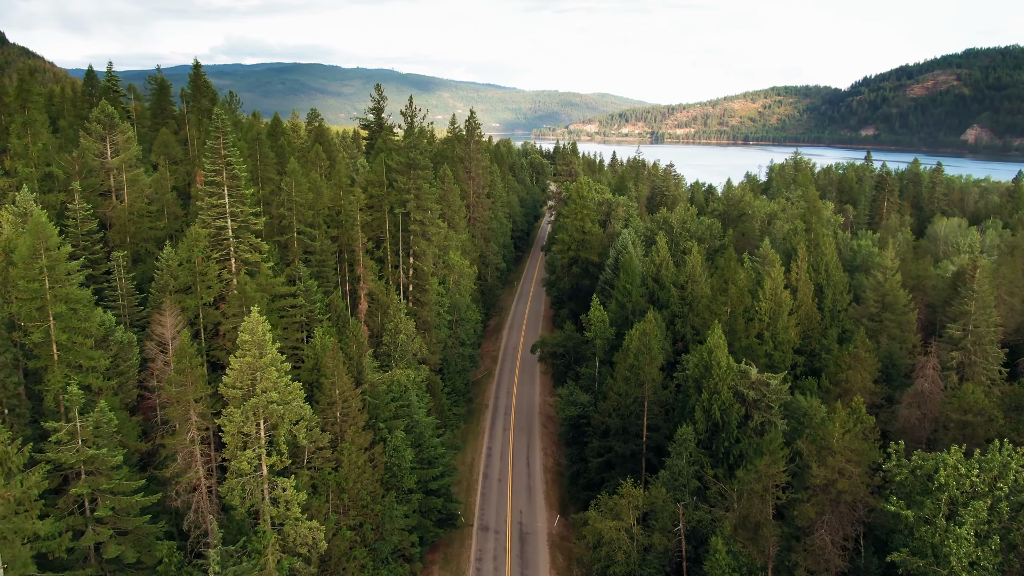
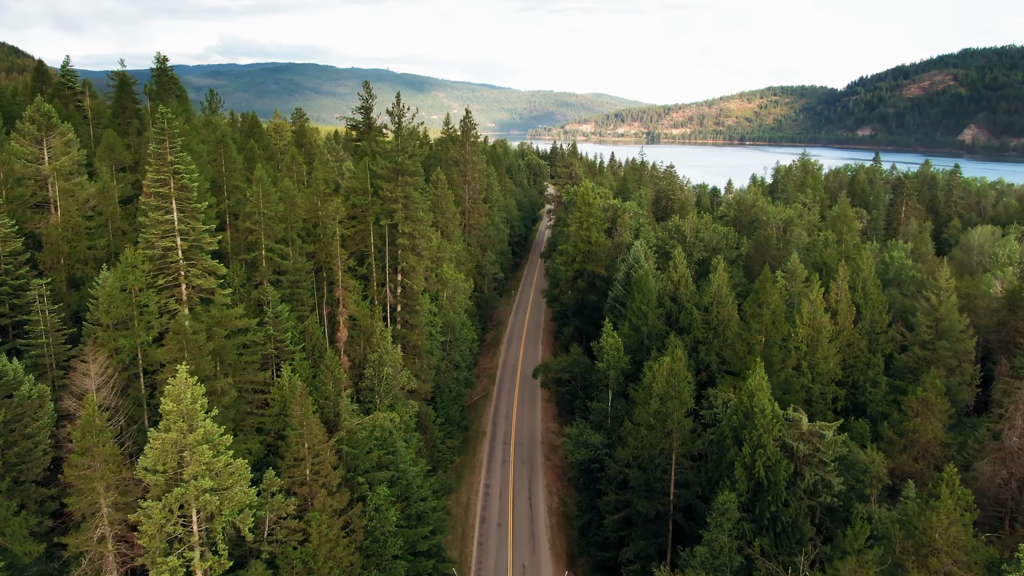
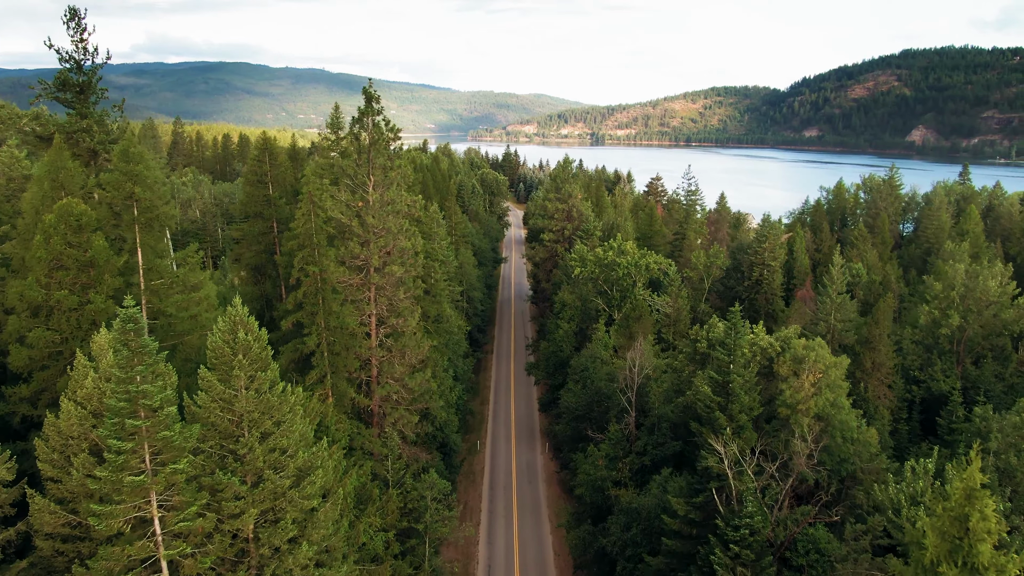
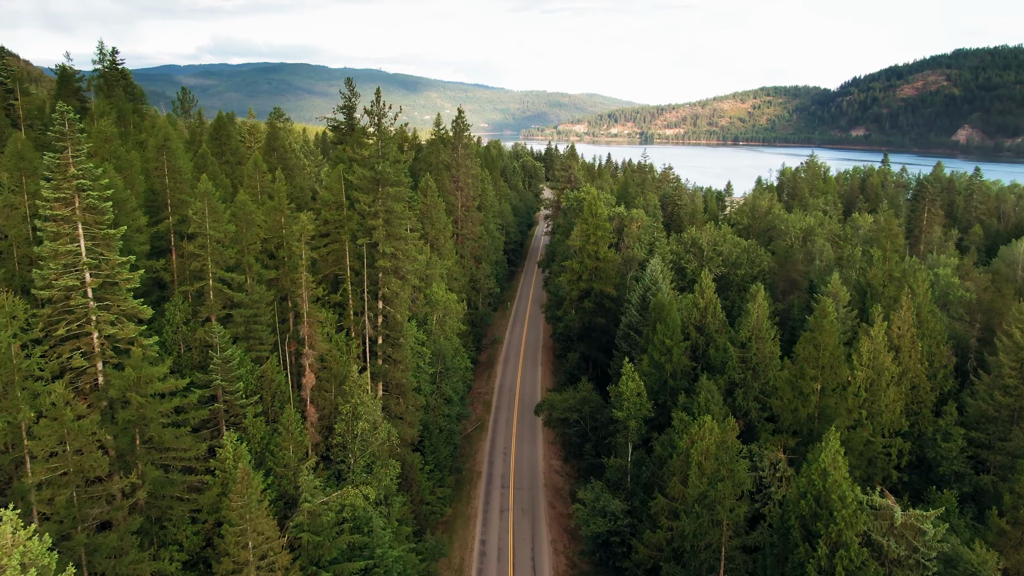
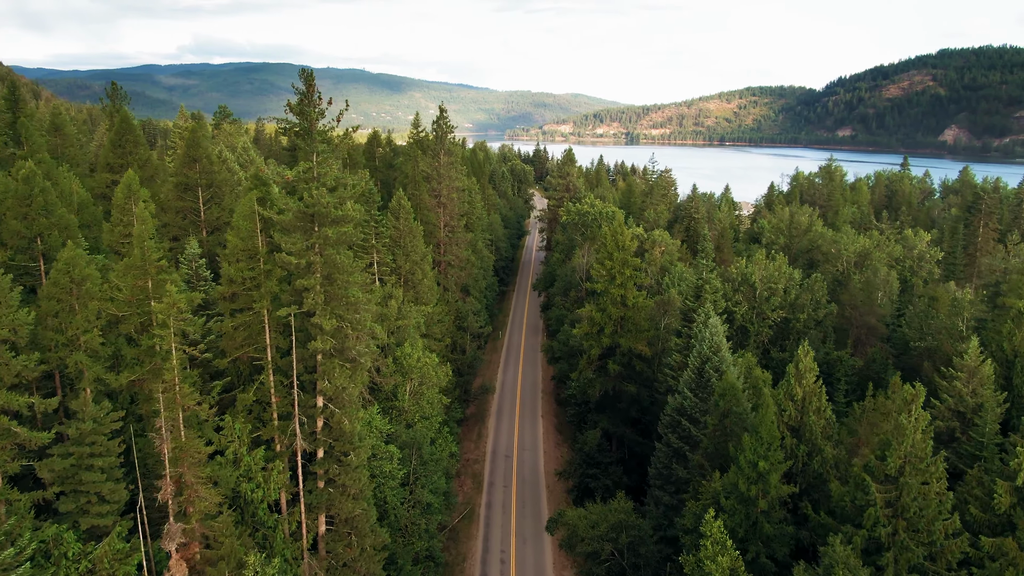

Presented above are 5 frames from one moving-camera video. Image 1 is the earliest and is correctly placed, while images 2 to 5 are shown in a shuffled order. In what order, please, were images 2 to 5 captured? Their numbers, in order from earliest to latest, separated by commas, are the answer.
2, 4, 5, 3
